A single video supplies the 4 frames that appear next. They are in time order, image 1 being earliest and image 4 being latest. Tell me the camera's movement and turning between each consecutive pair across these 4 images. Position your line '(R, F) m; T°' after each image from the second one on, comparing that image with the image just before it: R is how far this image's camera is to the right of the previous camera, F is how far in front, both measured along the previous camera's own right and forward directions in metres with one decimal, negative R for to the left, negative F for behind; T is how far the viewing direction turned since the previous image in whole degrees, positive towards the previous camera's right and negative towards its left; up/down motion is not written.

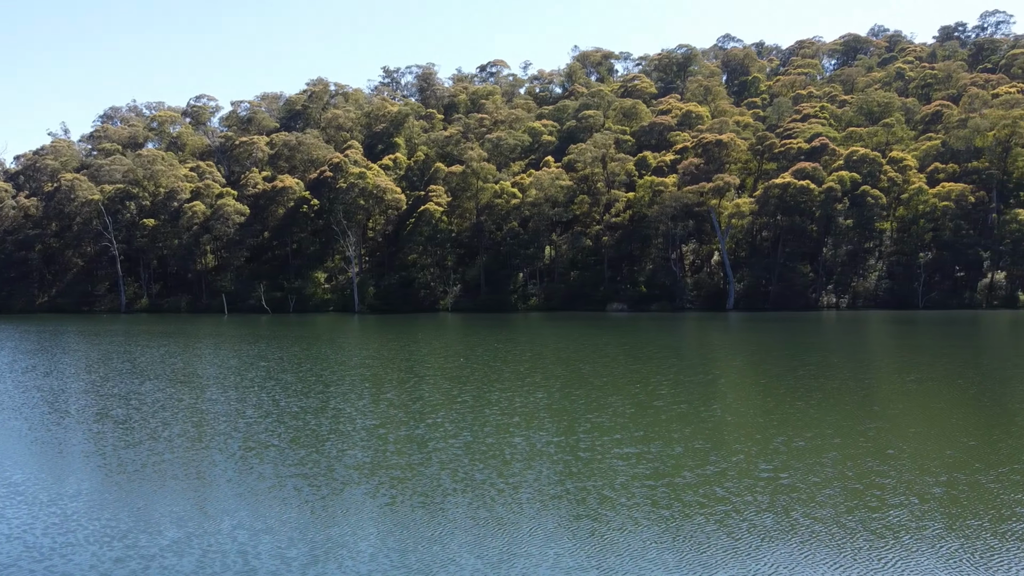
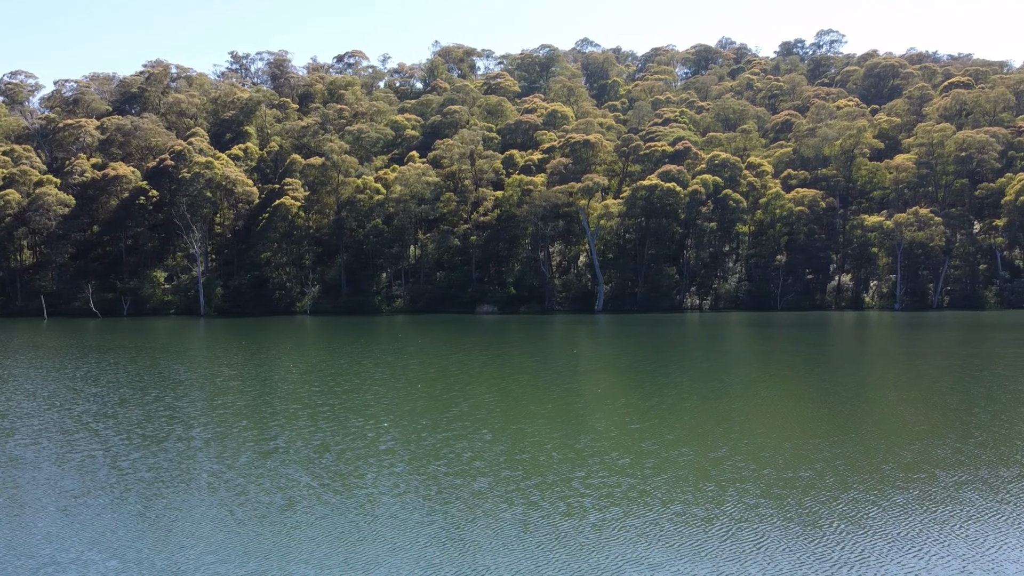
(-0.9, +3.0) m; +10°
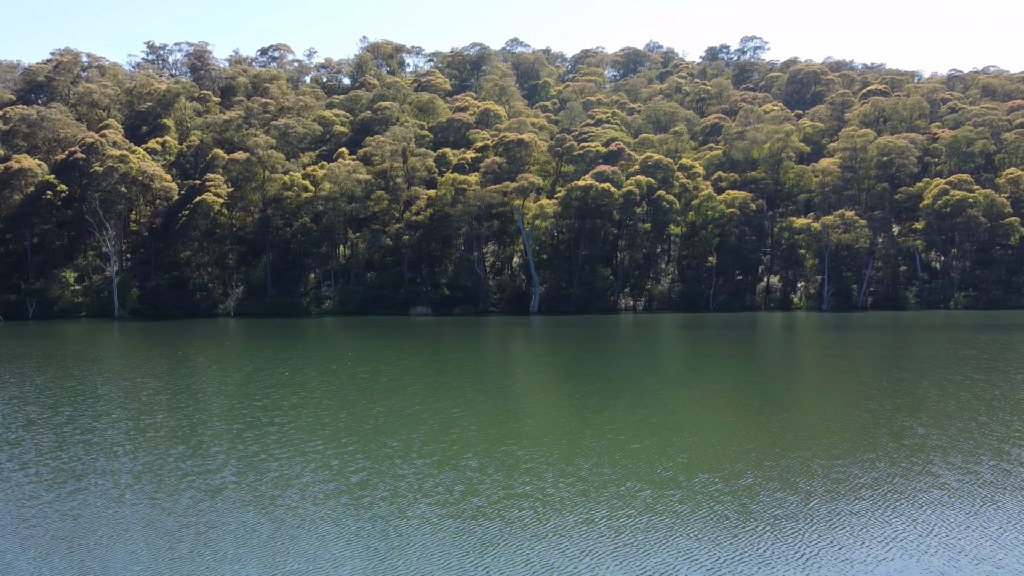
(-0.6, +1.3) m; +5°
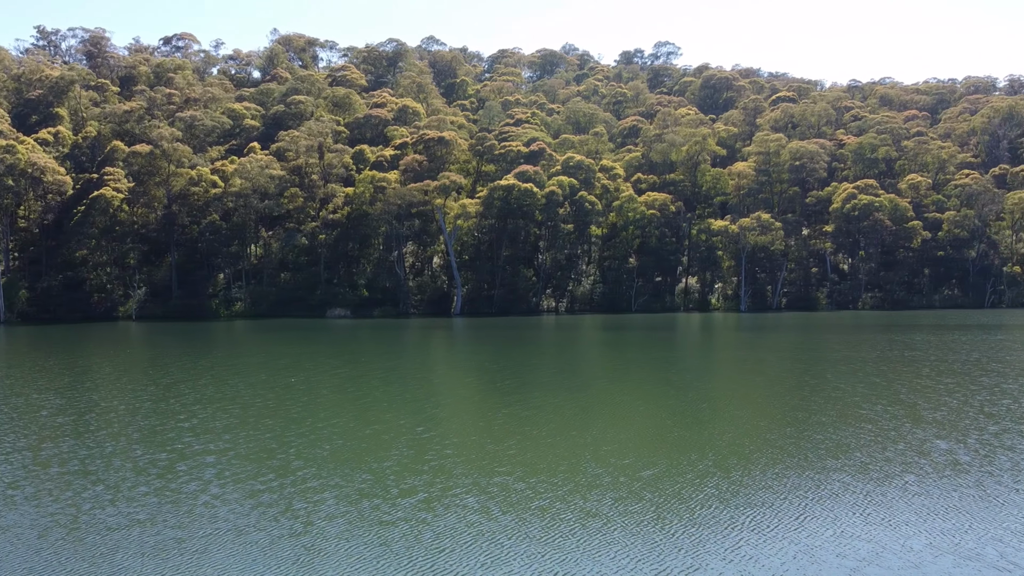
(-0.8, +1.4) m; +6°
